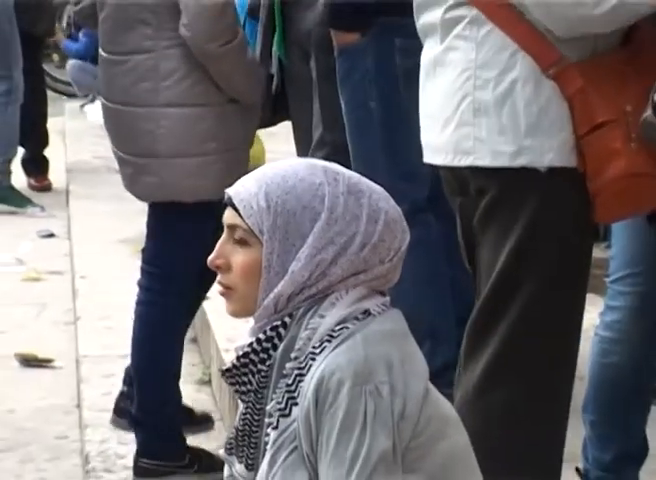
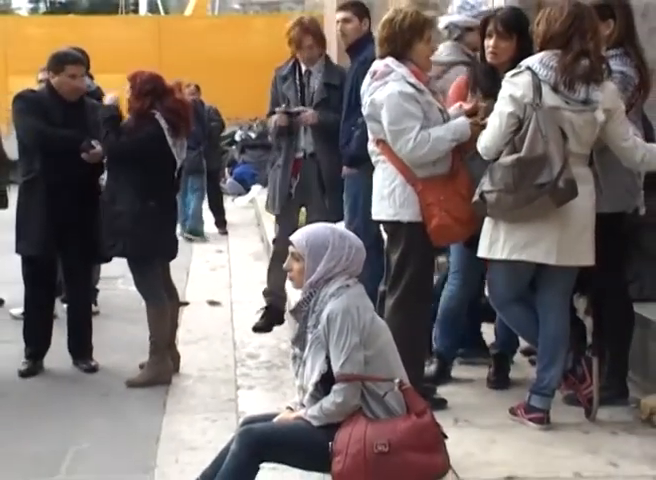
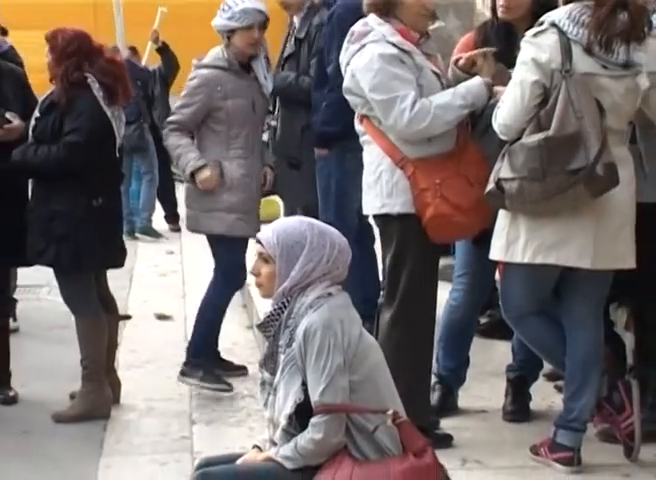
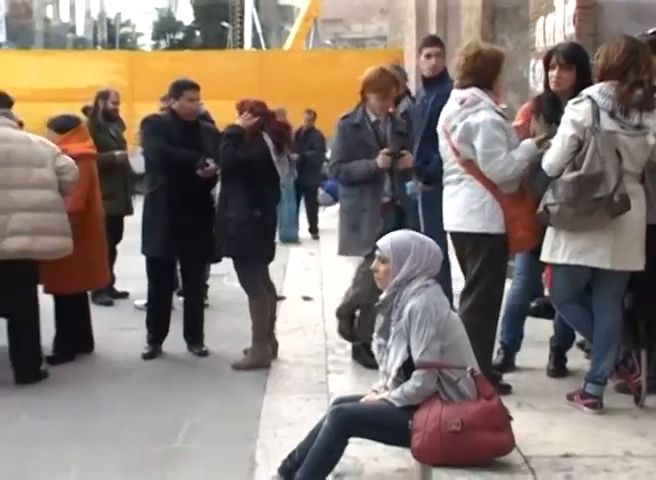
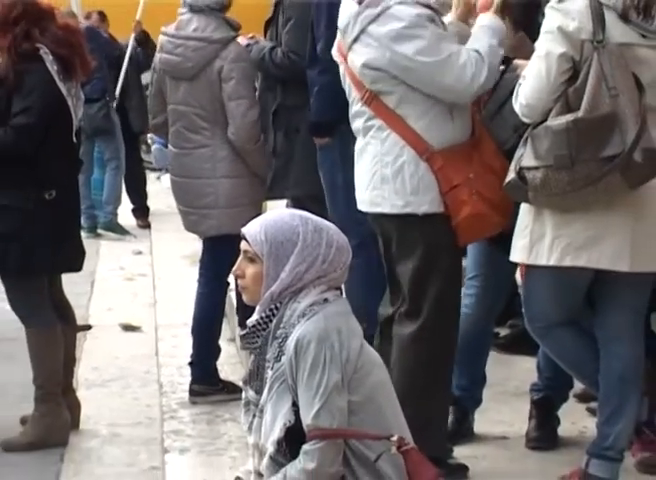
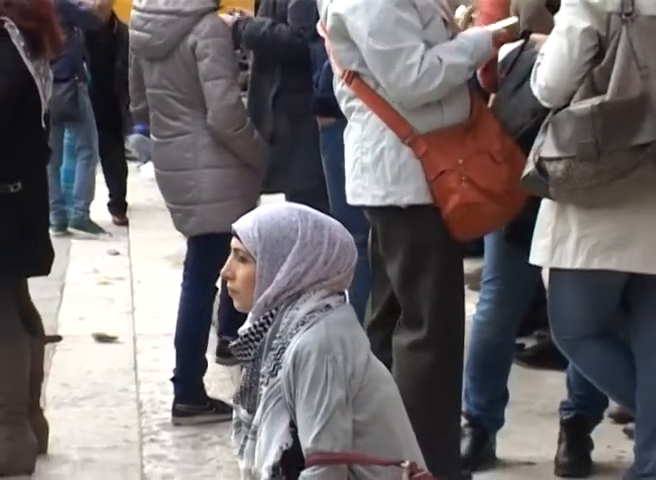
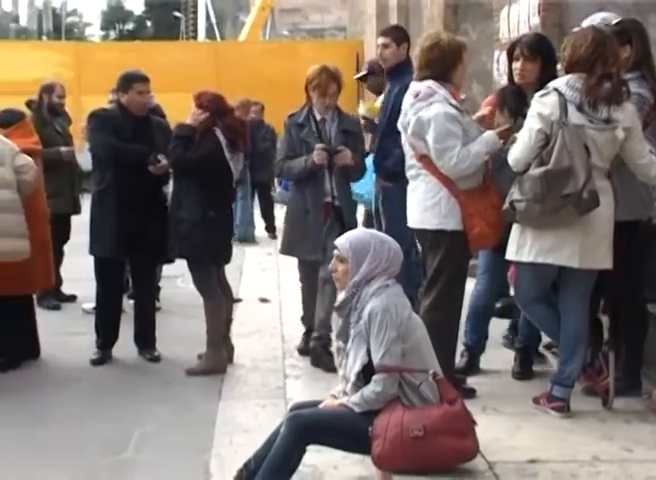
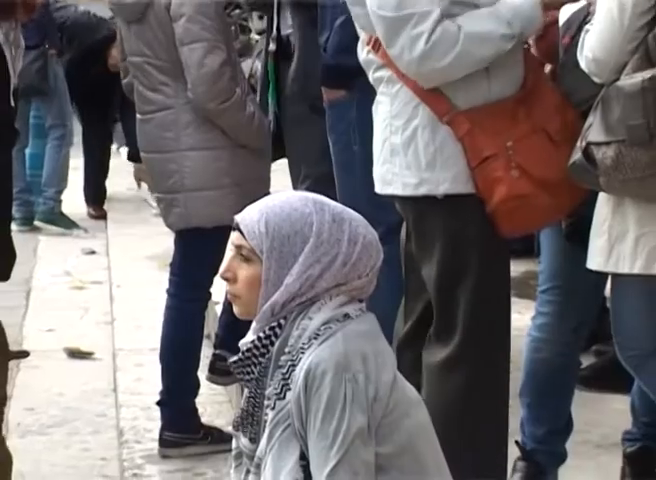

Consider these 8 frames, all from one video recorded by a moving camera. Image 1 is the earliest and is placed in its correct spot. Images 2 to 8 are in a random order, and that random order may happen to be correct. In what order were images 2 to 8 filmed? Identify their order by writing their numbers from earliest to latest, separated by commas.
8, 6, 5, 3, 2, 7, 4
